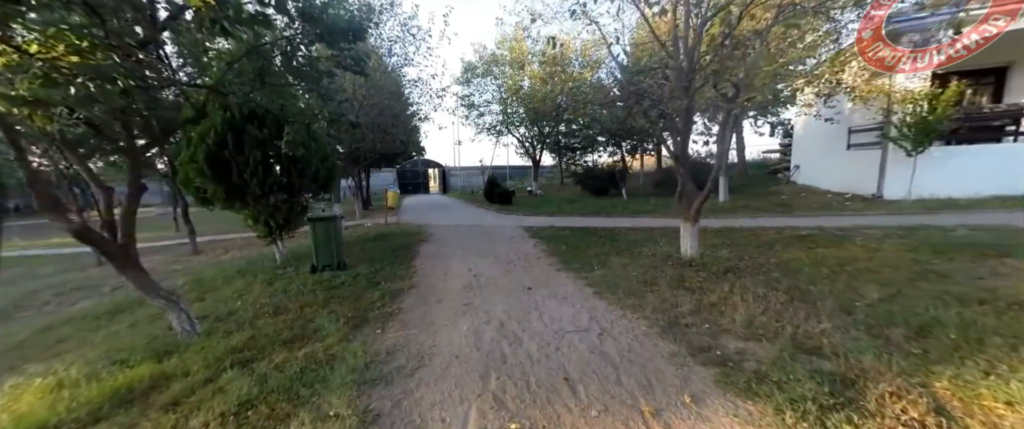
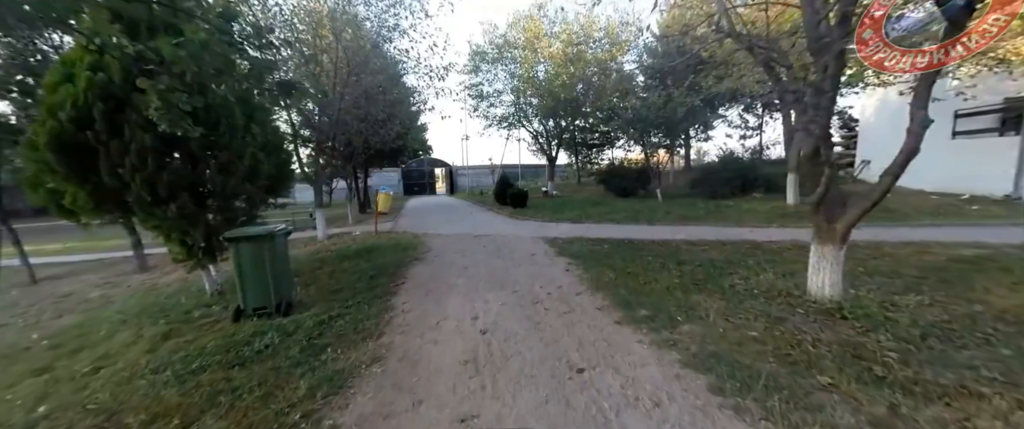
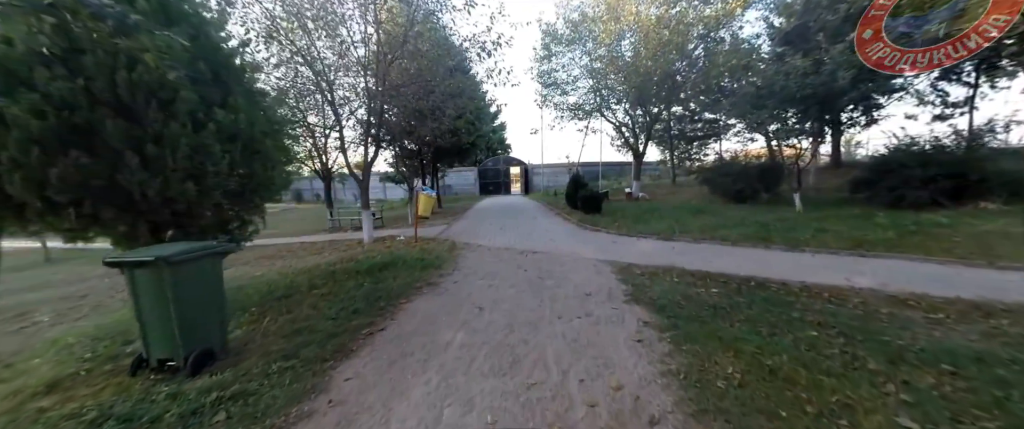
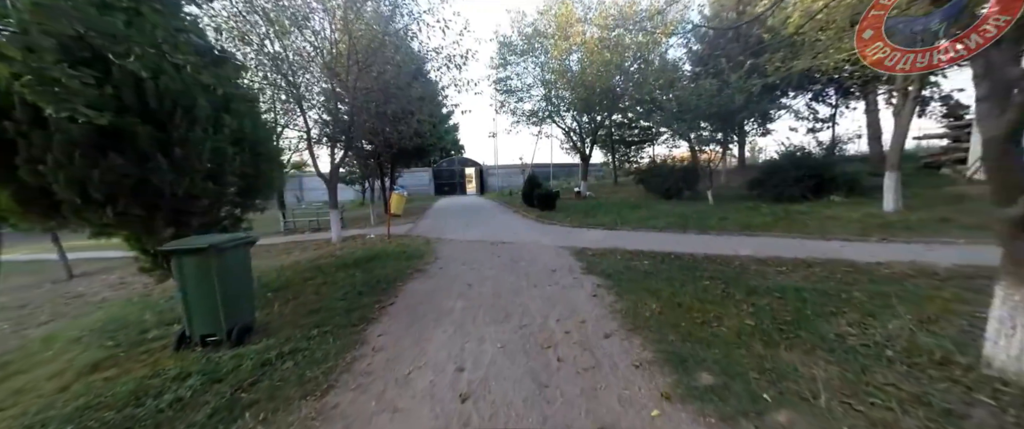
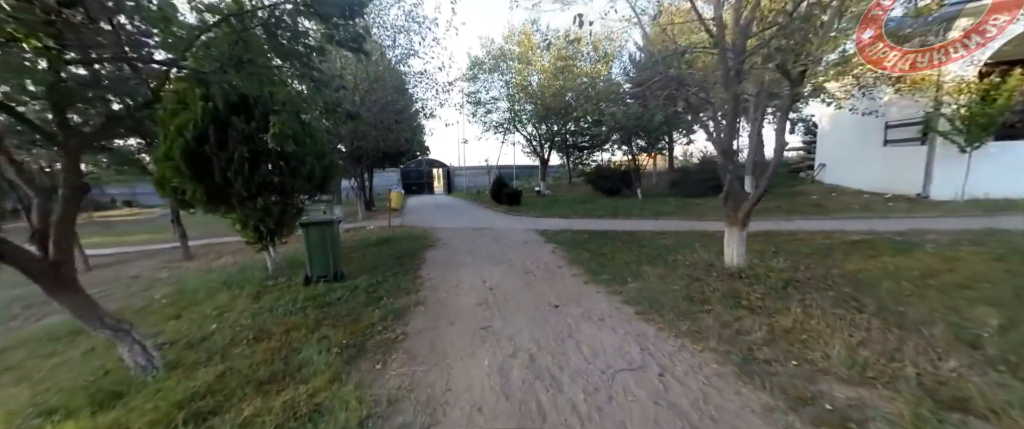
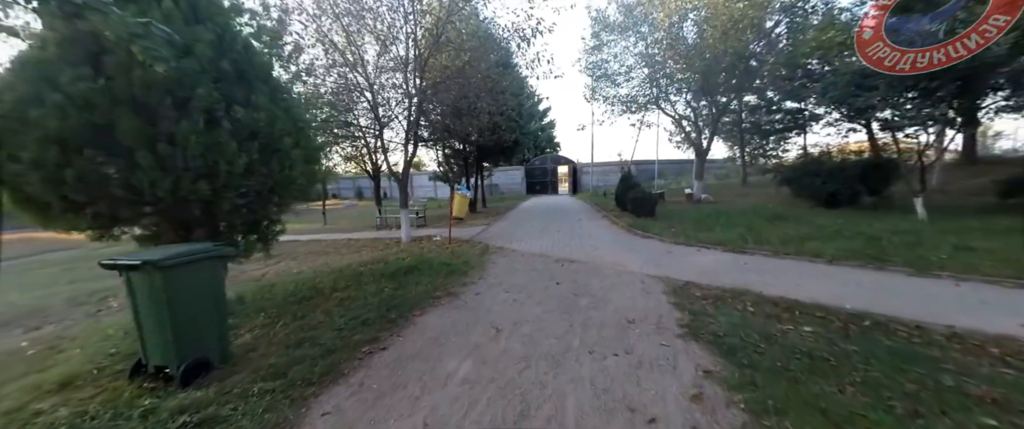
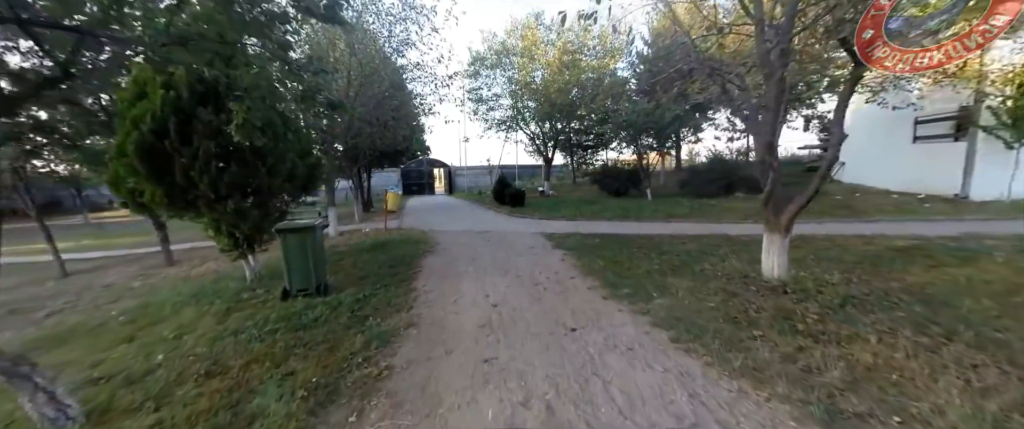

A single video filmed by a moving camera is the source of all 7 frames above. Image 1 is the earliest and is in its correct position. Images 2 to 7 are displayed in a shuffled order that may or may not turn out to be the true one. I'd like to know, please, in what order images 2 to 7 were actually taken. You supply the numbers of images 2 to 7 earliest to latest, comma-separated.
5, 7, 2, 4, 3, 6
